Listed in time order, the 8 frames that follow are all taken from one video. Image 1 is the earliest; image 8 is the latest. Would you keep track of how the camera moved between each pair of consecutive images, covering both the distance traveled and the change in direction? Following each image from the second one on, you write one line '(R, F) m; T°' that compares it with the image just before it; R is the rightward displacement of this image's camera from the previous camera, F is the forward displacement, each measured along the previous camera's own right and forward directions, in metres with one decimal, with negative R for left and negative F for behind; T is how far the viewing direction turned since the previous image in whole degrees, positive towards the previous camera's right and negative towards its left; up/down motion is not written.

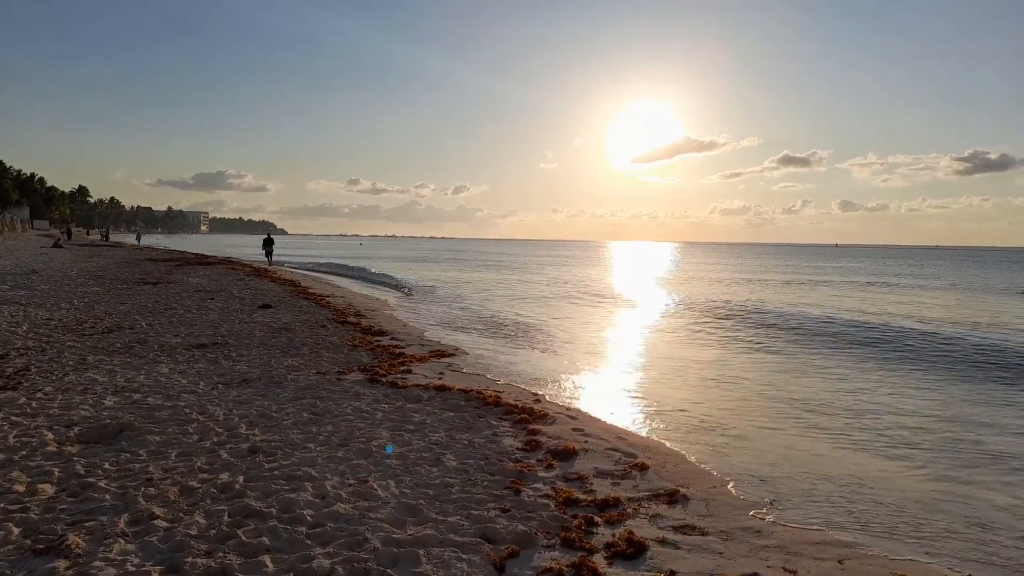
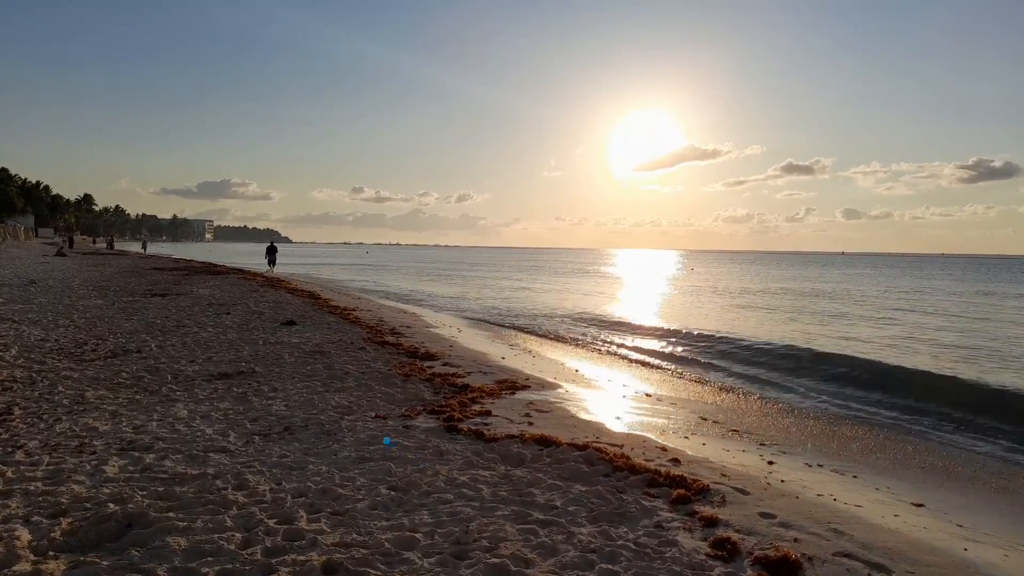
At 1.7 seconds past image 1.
(-1.3, +2.4) m; 0°
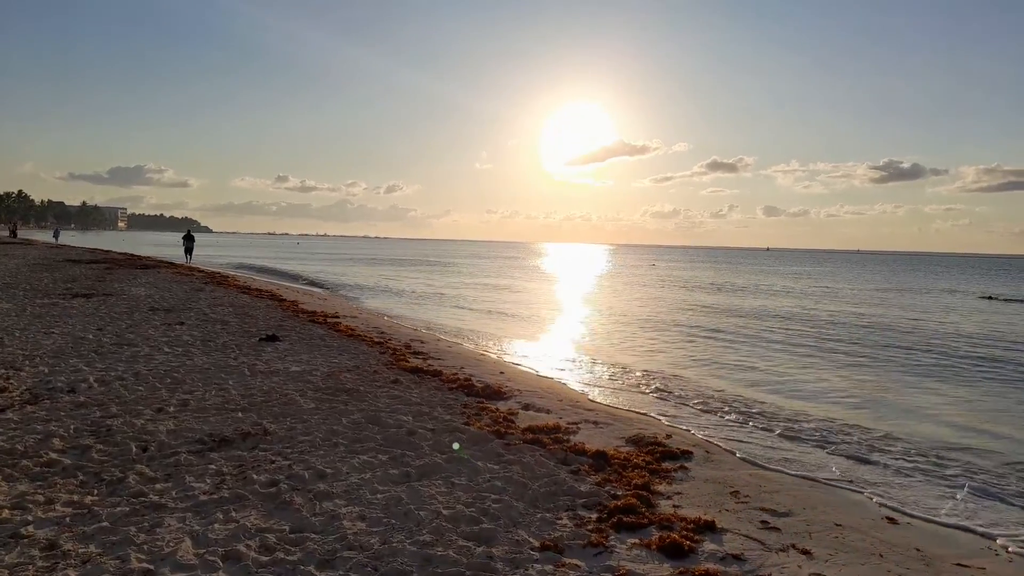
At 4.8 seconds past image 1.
(-2.4, +4.0) m; +6°
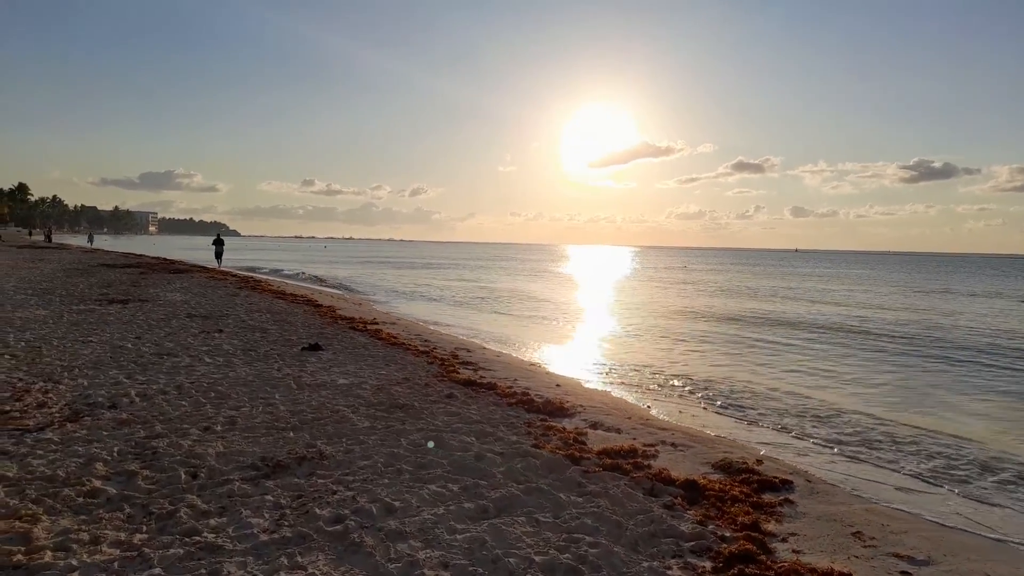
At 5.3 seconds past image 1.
(-0.5, +0.7) m; -2°
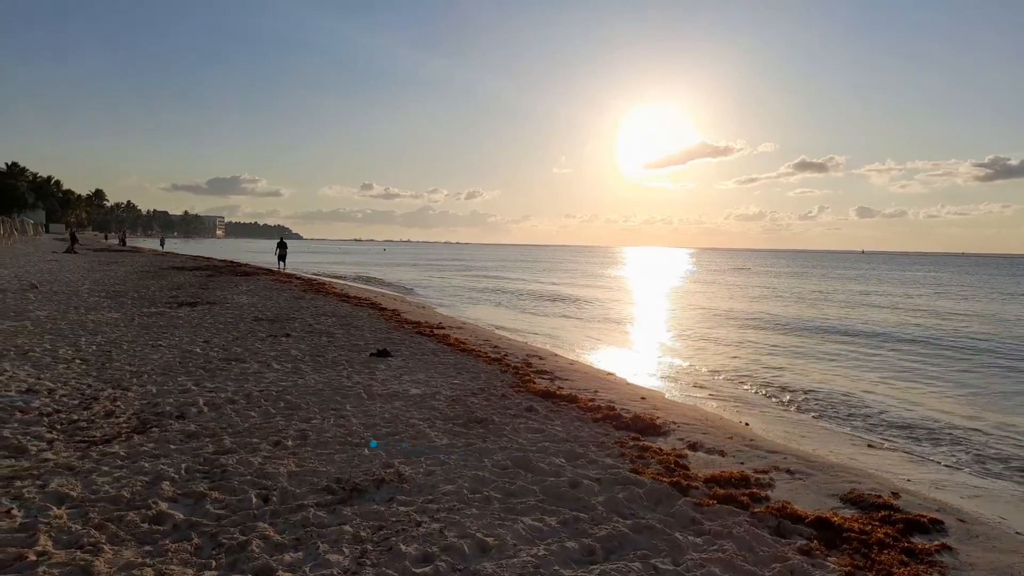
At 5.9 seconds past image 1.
(-0.4, +0.7) m; -4°
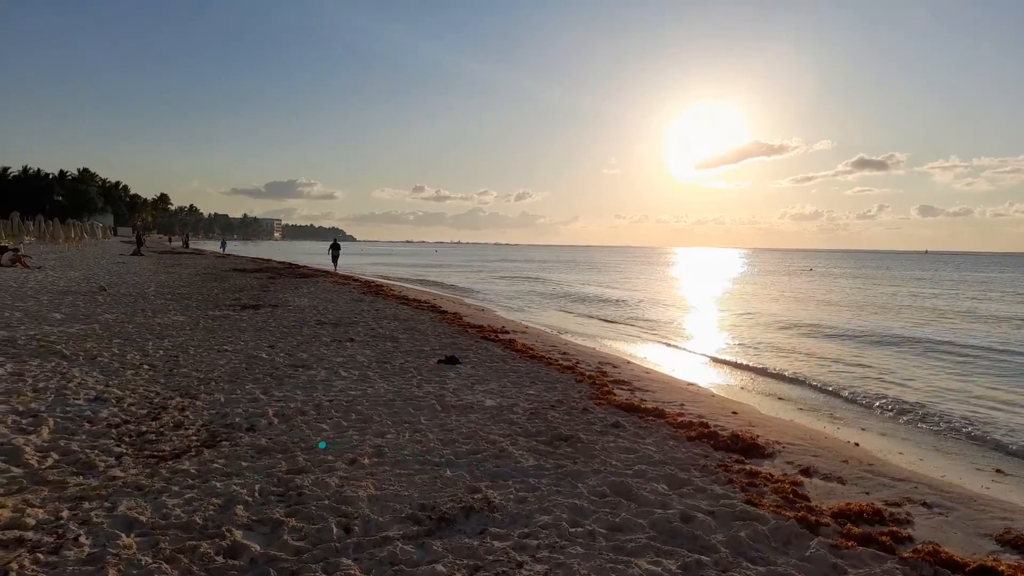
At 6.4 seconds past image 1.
(-0.4, +0.6) m; -4°
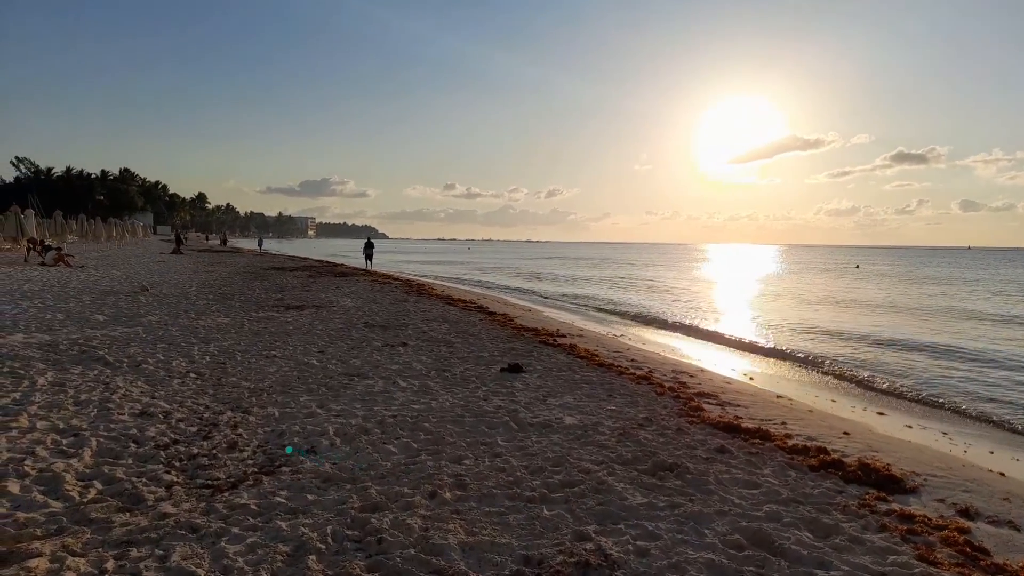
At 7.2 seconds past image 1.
(-0.7, +1.0) m; -2°
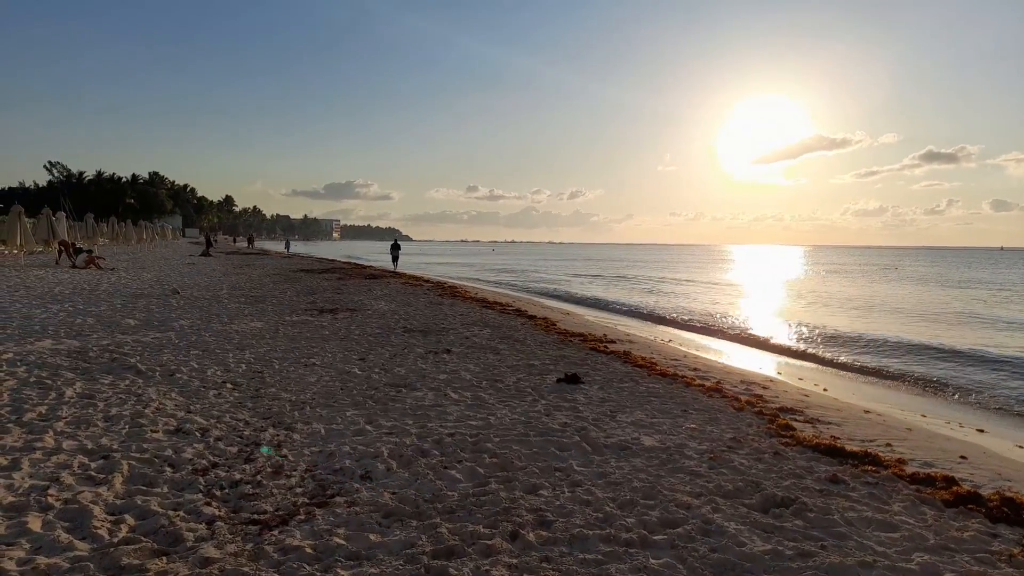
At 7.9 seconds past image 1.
(-0.5, +0.9) m; -2°
